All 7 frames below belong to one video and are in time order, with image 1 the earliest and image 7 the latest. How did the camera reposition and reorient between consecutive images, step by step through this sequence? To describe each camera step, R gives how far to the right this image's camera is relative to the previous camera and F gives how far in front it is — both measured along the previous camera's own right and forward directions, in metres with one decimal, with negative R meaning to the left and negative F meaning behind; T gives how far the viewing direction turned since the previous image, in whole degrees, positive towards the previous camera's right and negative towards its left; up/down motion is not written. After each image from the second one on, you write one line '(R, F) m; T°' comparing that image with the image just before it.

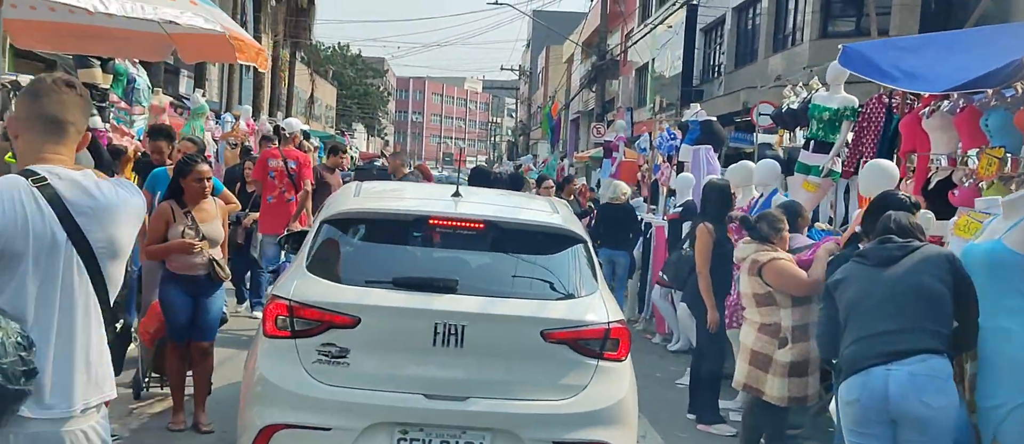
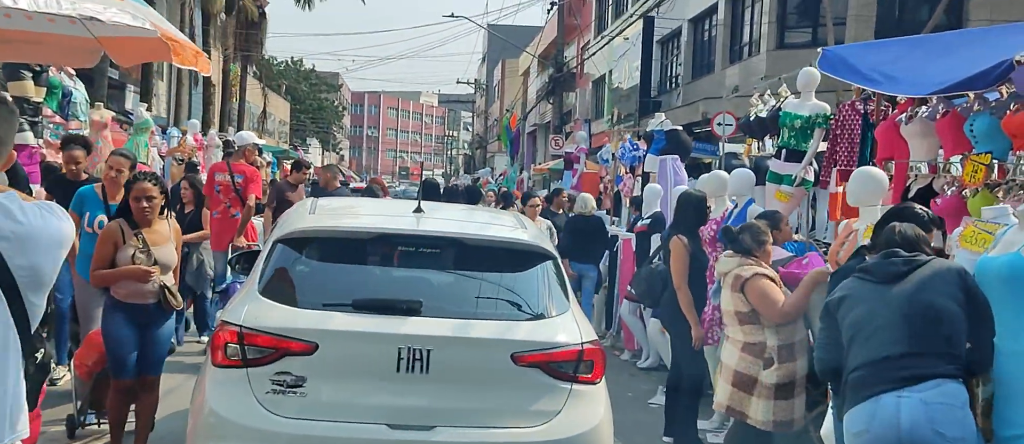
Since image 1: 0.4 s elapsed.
(0.0, +0.4) m; +2°
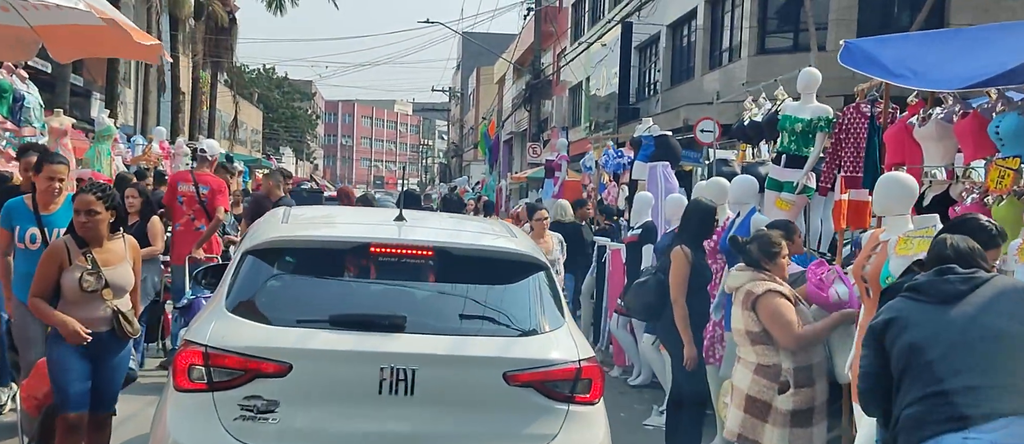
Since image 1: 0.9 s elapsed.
(-0.1, +0.5) m; +1°
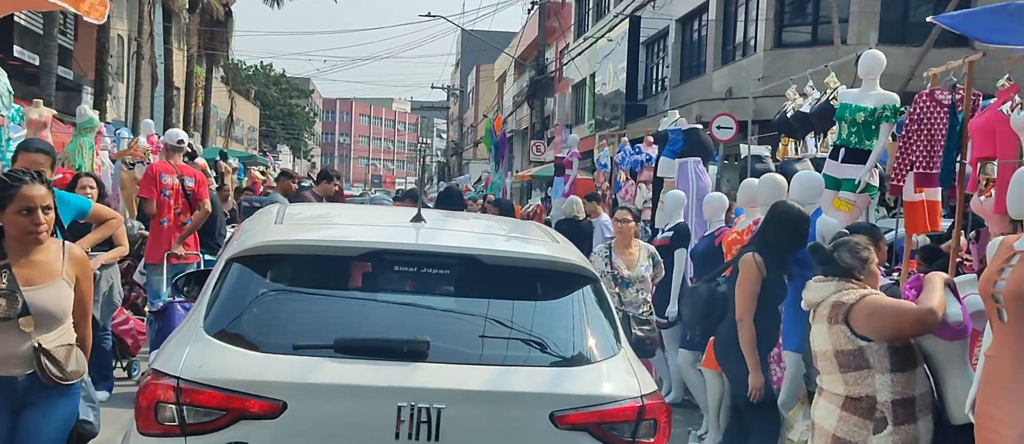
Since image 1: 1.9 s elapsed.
(-0.2, +1.0) m; 0°
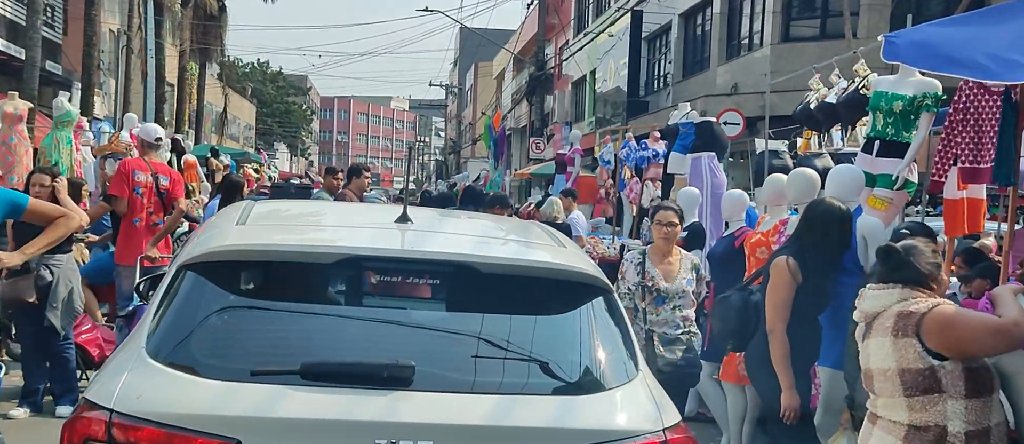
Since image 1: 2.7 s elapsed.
(0.0, +0.7) m; 0°
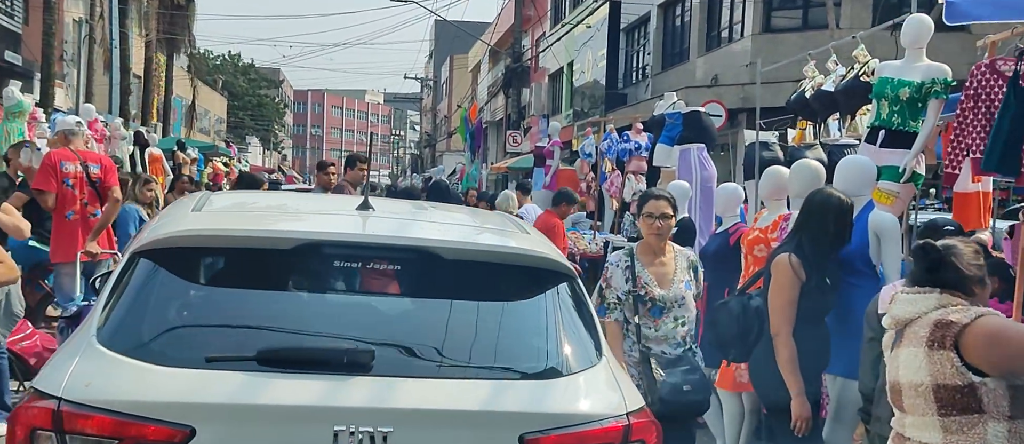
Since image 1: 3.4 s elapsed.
(0.0, +0.5) m; +1°
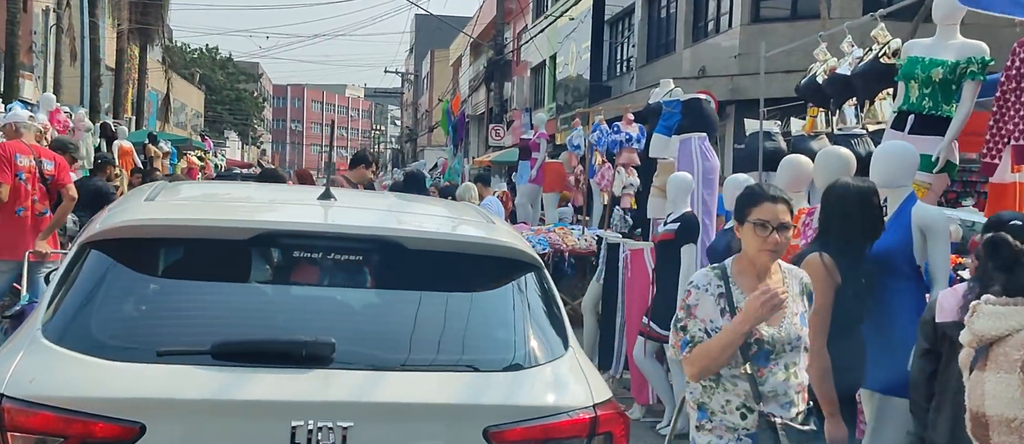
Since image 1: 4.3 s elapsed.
(-0.1, +0.6) m; +1°
